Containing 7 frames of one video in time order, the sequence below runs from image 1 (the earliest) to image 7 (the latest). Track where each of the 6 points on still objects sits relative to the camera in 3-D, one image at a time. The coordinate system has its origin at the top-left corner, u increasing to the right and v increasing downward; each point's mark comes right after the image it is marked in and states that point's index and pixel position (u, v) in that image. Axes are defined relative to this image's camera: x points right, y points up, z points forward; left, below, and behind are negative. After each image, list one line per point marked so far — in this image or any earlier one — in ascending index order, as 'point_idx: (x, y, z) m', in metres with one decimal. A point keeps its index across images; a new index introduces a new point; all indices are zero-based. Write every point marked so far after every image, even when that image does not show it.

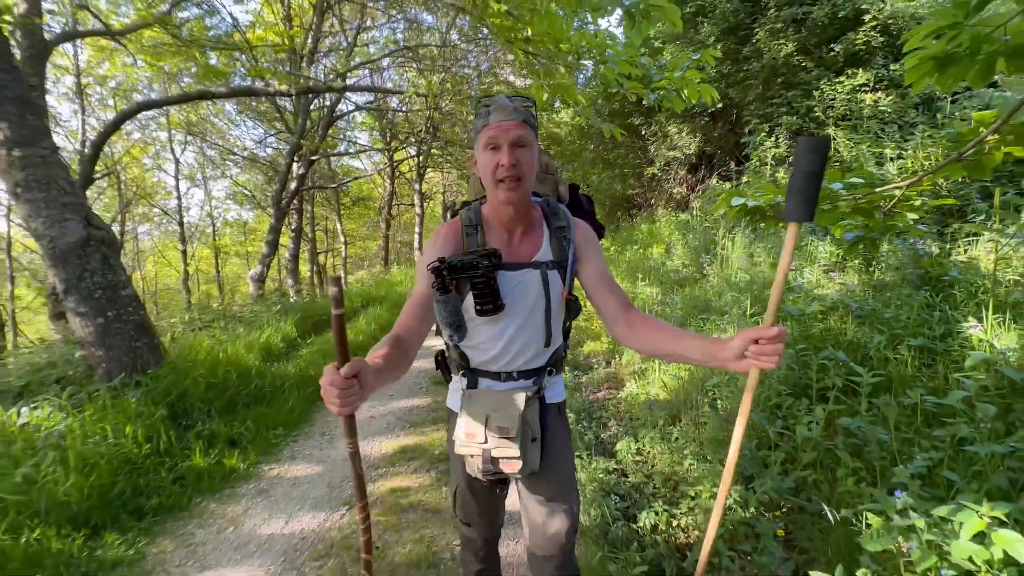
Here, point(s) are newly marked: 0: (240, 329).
0: (-4.3, -0.6, +6.9) m
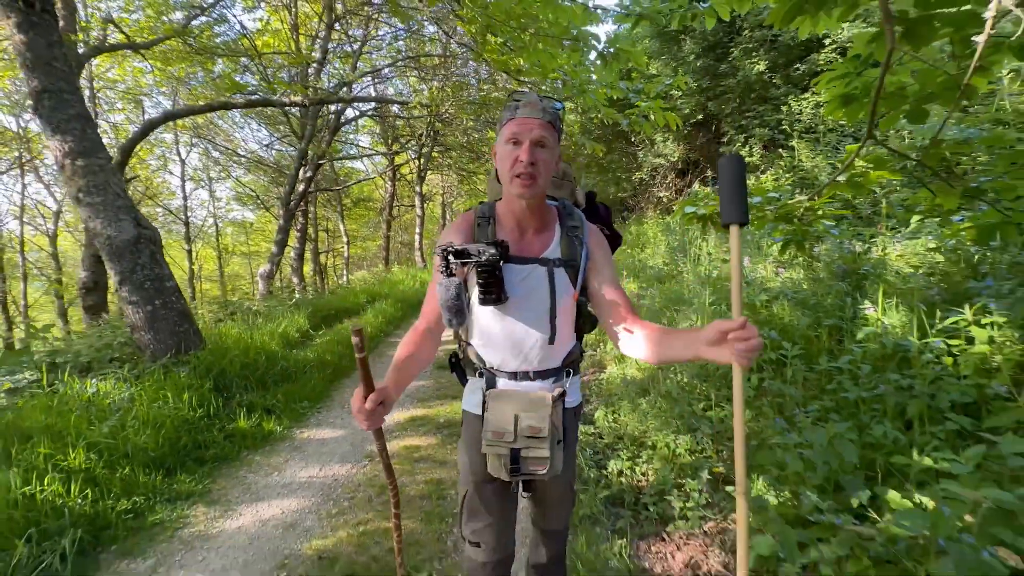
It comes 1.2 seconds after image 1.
0: (-4.4, -0.5, +7.6) m
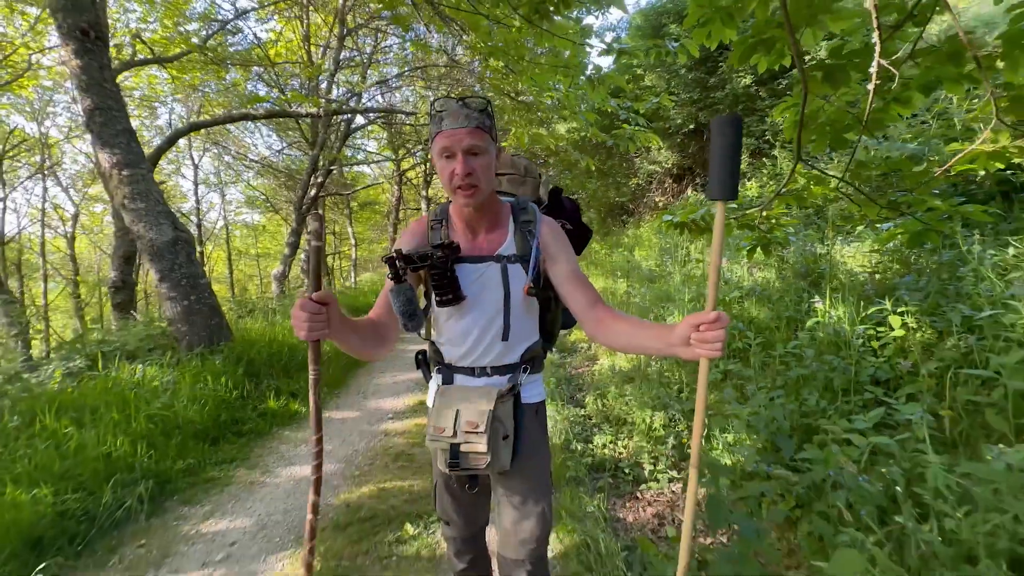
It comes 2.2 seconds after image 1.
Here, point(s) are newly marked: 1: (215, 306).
0: (-4.4, -0.5, +8.1) m
1: (-3.8, -0.2, +5.7) m
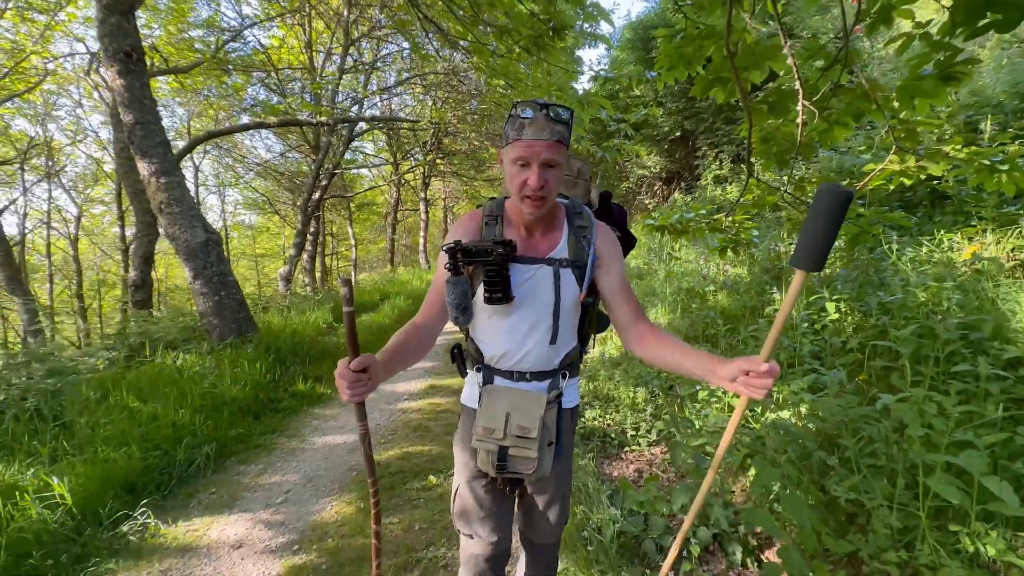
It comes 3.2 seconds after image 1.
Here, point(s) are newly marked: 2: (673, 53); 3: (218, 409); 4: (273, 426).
0: (-4.4, -0.5, +8.7) m
1: (-3.8, -0.2, +6.2) m
2: (+1.2, +1.8, +3.4) m
3: (-2.8, -1.1, +4.2) m
4: (-2.3, -1.3, +4.4) m
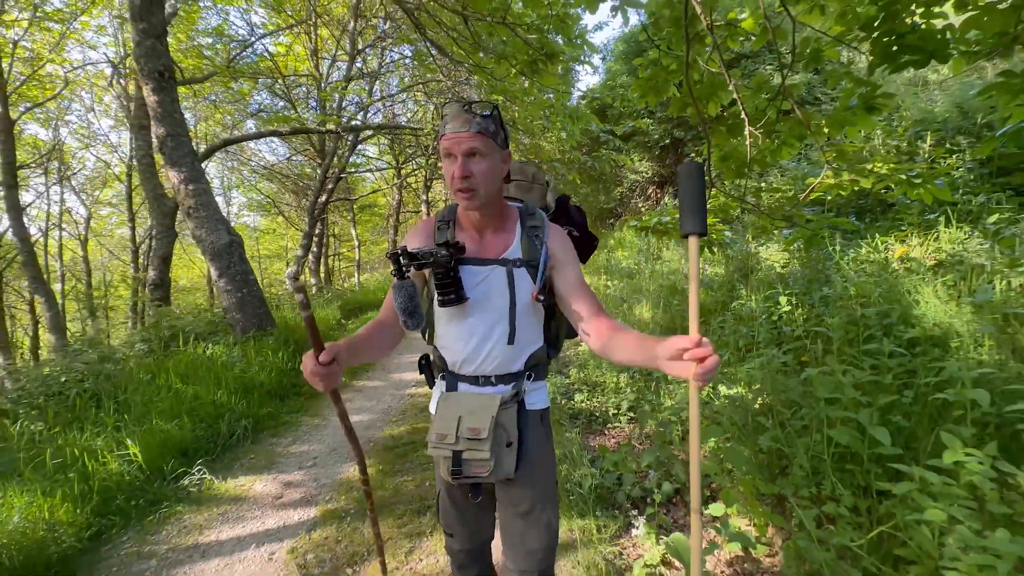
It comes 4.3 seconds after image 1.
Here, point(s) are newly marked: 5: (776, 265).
0: (-4.4, -0.4, +9.3) m
1: (-3.8, -0.1, +6.8) m
2: (+1.2, +1.8, +4.0) m
3: (-2.8, -1.1, +4.8) m
4: (-2.4, -1.3, +4.9) m
5: (+3.0, +0.2, +5.0) m
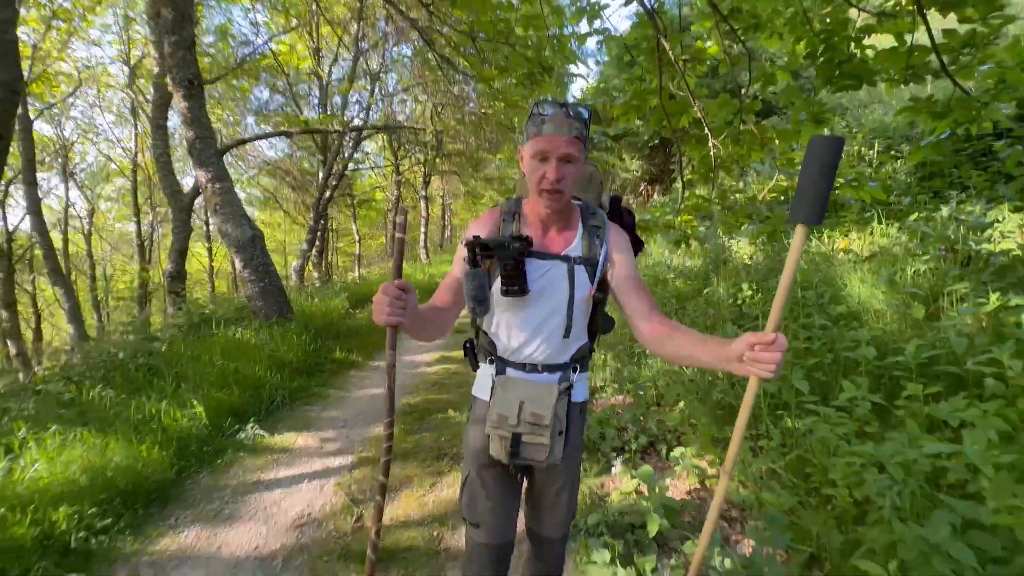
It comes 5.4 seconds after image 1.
0: (-4.5, -0.2, +9.9) m
1: (-3.8, 0.0, +7.4) m
2: (+1.2, +2.0, +4.6) m
3: (-2.8, -1.0, +5.4) m
4: (-2.4, -1.2, +5.6) m
5: (+3.0, +0.4, +5.7) m
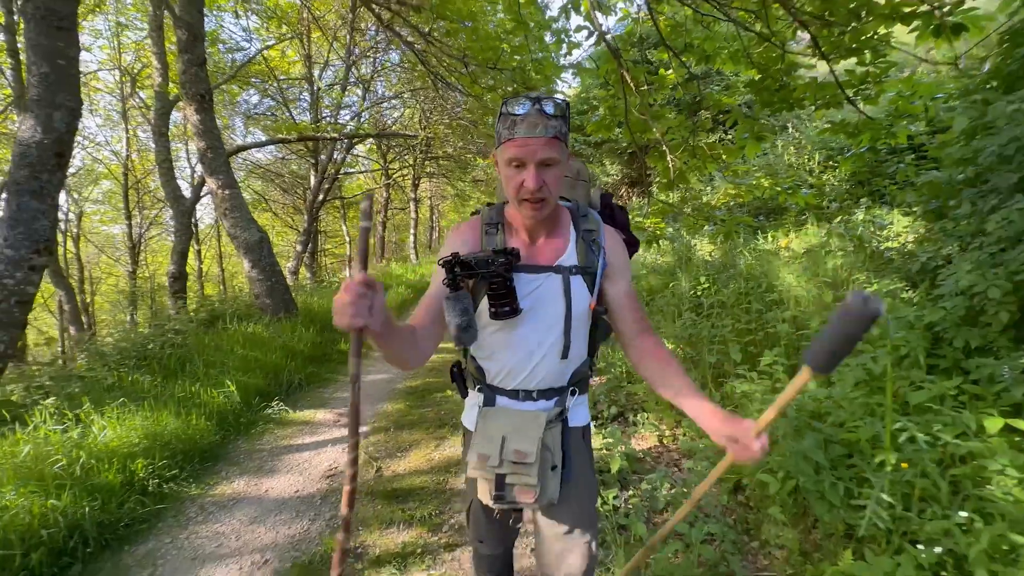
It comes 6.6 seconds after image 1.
0: (-4.7, -0.2, +10.4) m
1: (-4.0, 0.0, +8.0) m
2: (+1.0, +2.0, +5.3) m
3: (-3.0, -0.9, +6.1) m
4: (-2.5, -1.1, +6.2) m
5: (+2.8, +0.5, +6.5) m
